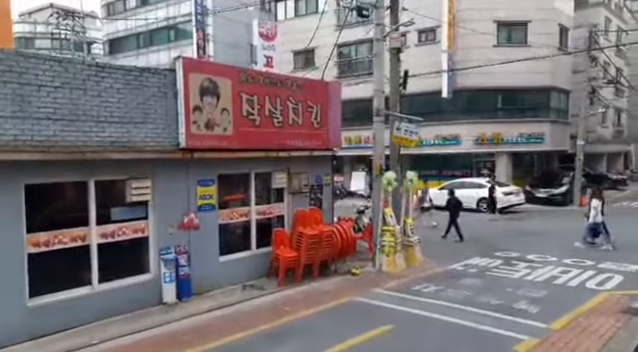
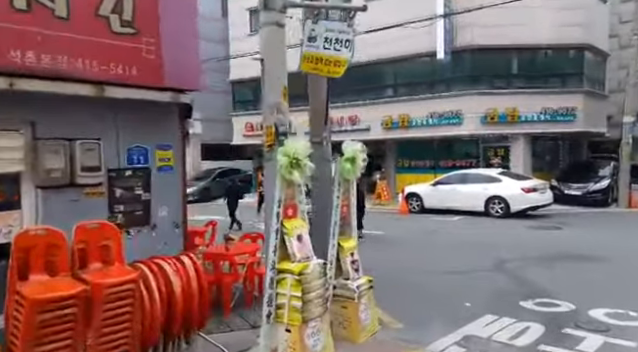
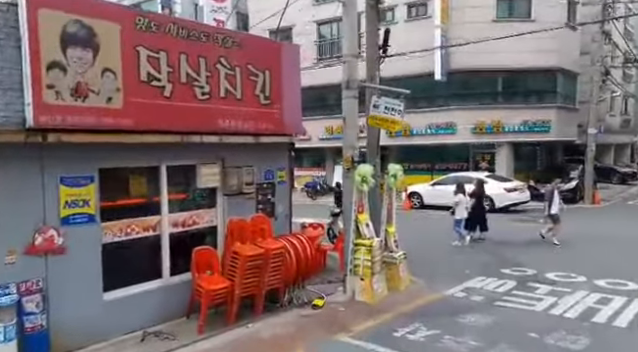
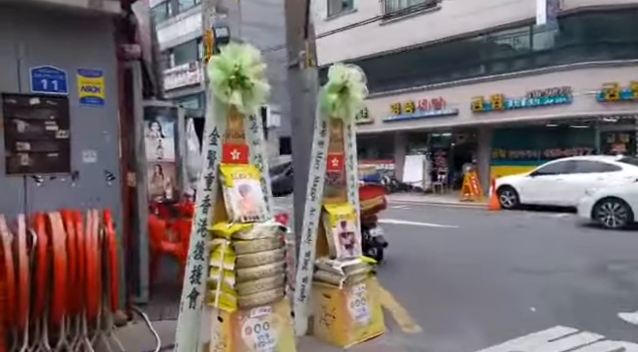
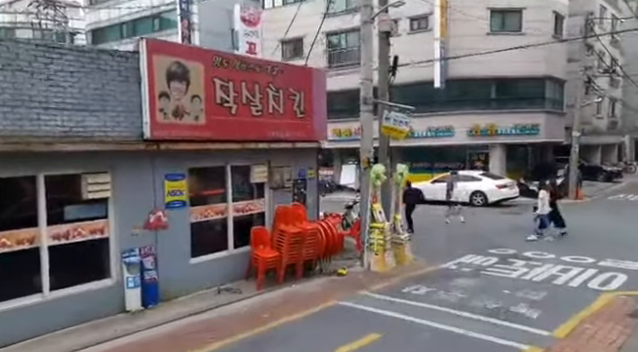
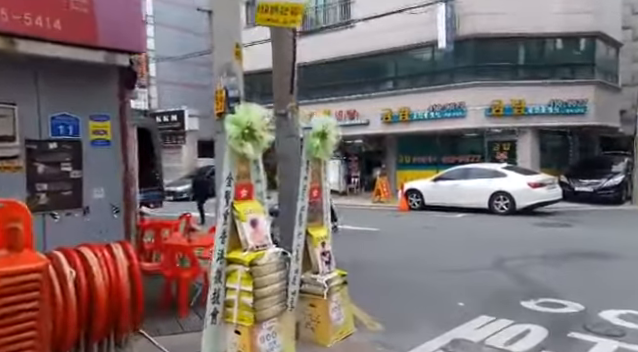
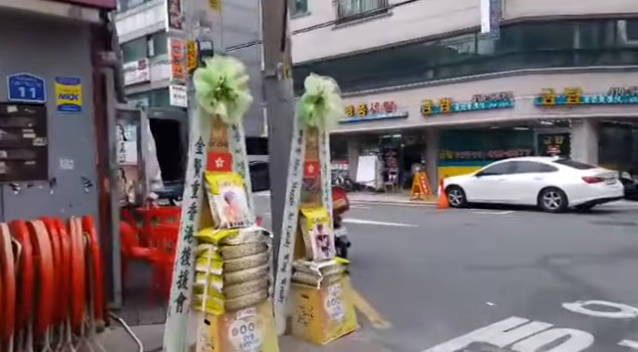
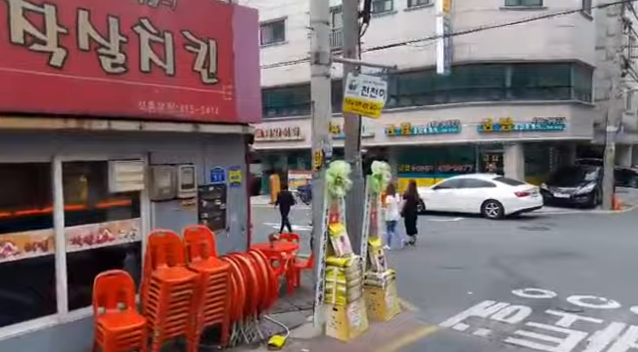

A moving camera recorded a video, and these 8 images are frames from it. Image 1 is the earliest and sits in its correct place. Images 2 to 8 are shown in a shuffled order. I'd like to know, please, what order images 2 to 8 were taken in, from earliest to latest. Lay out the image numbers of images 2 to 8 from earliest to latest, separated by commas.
5, 3, 8, 2, 6, 7, 4
